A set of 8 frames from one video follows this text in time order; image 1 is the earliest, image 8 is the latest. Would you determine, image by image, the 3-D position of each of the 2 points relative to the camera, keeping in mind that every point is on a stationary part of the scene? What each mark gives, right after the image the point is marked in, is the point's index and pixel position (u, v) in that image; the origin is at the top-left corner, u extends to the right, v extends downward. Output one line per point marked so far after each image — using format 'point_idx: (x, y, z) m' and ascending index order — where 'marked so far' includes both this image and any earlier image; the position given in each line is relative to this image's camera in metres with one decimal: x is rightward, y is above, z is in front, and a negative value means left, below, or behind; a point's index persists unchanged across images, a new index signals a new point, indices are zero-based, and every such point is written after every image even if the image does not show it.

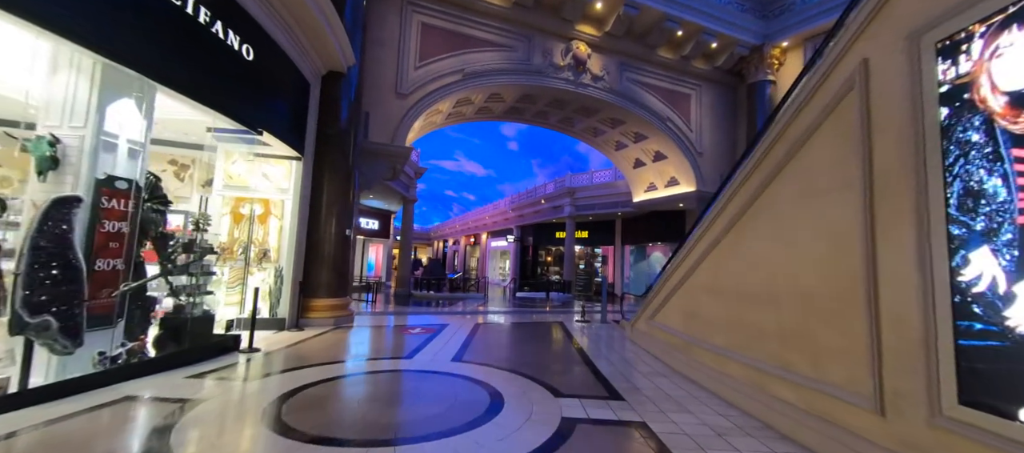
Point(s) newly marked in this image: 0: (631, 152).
0: (+4.6, +2.9, +14.5) m
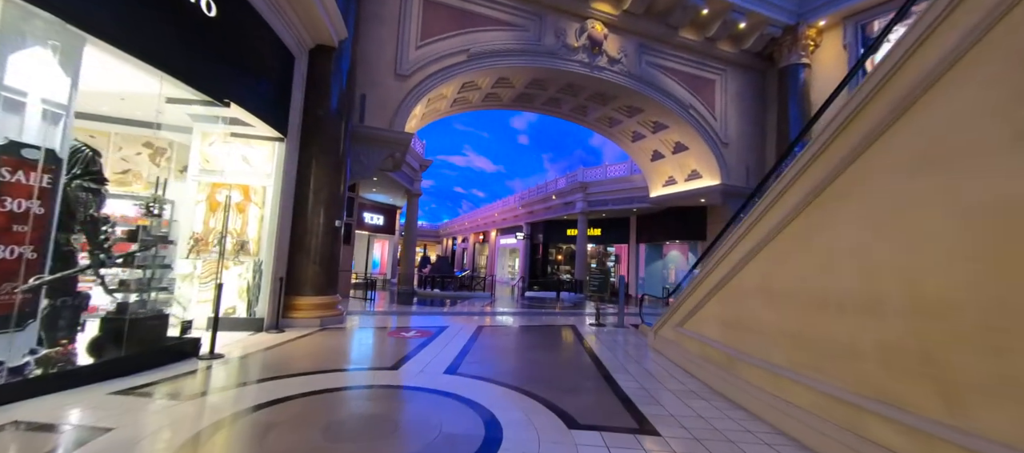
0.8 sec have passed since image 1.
0: (+5.0, +3.0, +13.6) m
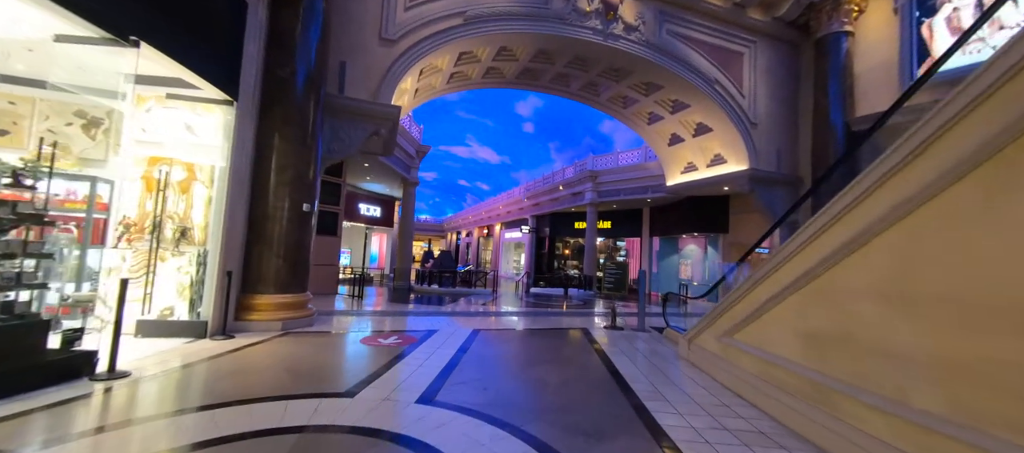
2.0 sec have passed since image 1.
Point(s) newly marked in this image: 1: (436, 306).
0: (+5.1, +3.3, +12.3) m
1: (-2.2, -2.3, +11.0) m
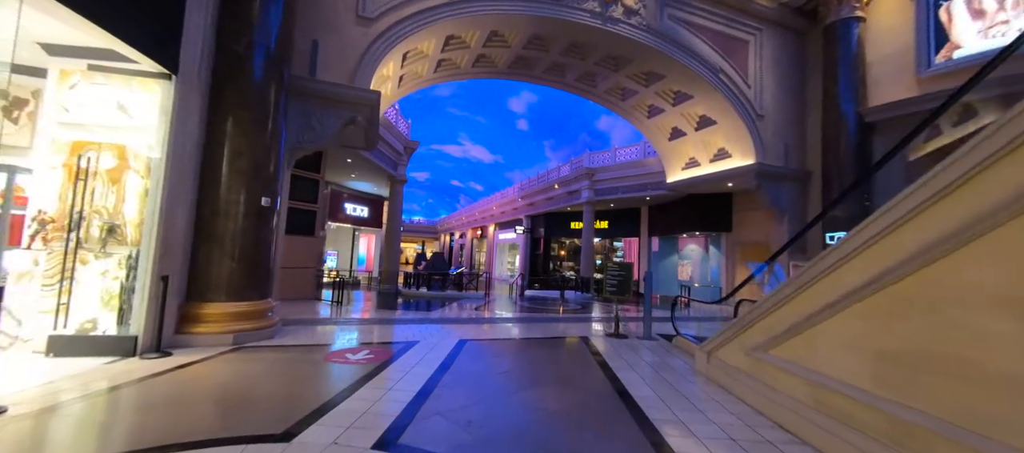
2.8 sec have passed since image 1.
0: (+4.8, +3.4, +11.7) m
1: (-2.4, -2.3, +10.3) m
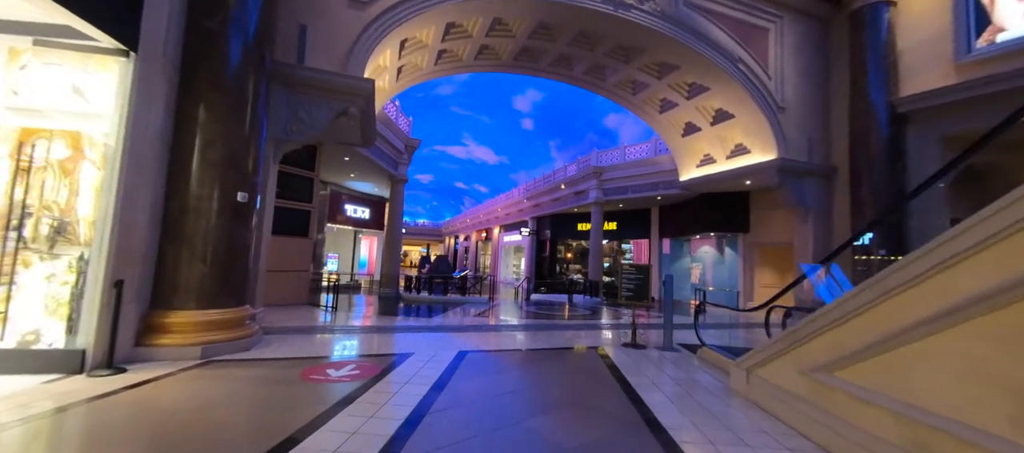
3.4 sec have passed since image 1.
0: (+5.0, +3.3, +11.1) m
1: (-2.3, -2.3, +9.7) m
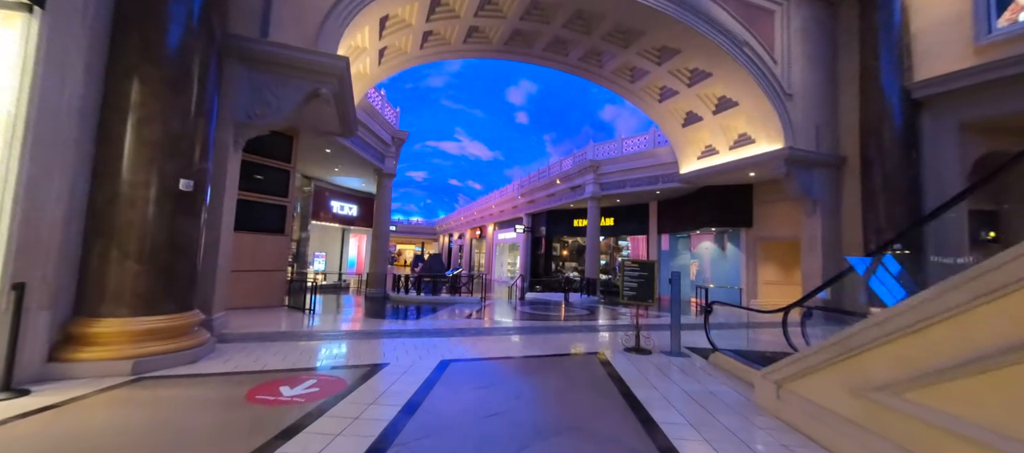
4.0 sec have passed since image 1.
0: (+4.8, +3.5, +10.6) m
1: (-2.4, -2.2, +9.1) m
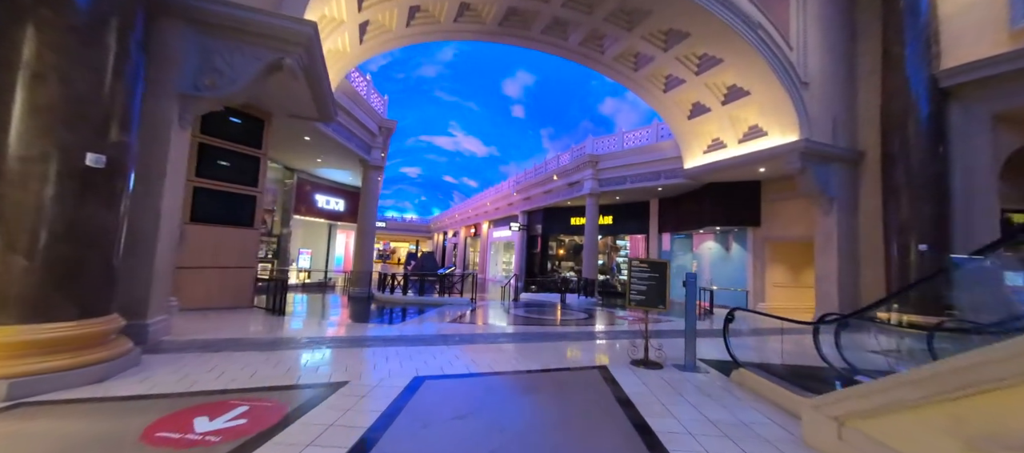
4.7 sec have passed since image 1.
0: (+4.6, +3.6, +9.9) m
1: (-2.6, -2.1, +8.4) m
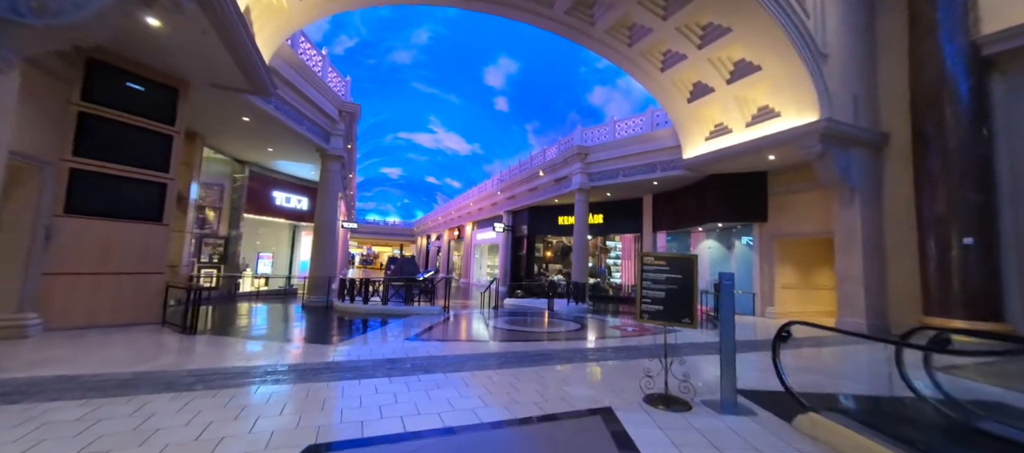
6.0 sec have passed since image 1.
0: (+4.1, +3.7, +8.8) m
1: (-3.0, -2.0, +7.0) m
